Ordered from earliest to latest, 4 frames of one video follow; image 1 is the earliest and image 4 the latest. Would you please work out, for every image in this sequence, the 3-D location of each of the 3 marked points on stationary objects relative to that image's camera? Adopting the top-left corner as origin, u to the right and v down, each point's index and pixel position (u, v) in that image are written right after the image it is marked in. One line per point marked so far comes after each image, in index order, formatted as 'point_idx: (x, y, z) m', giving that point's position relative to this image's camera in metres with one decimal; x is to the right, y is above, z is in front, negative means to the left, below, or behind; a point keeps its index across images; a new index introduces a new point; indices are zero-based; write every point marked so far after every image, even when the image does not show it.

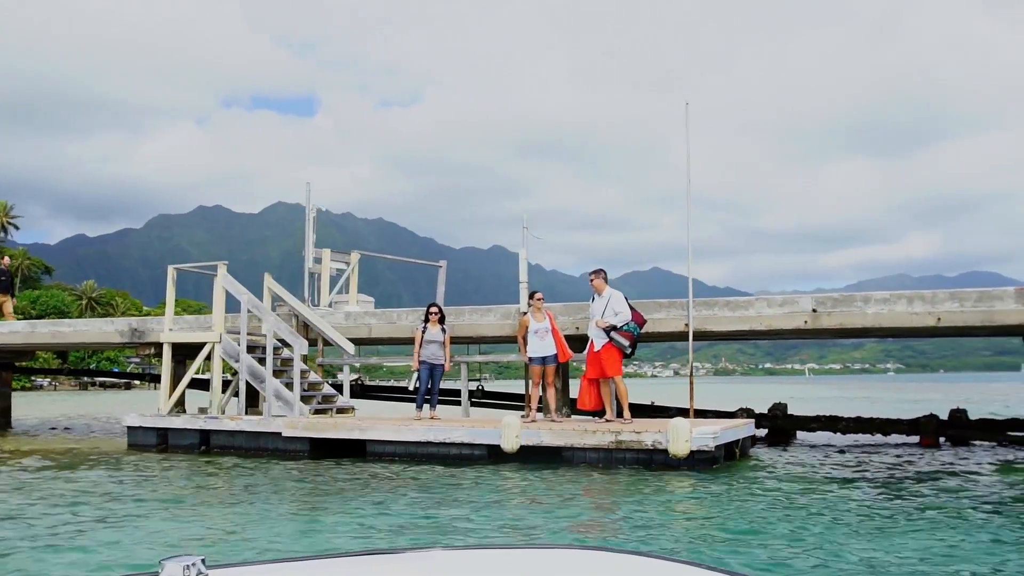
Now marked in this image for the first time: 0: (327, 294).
0: (-2.7, -0.1, +16.6) m
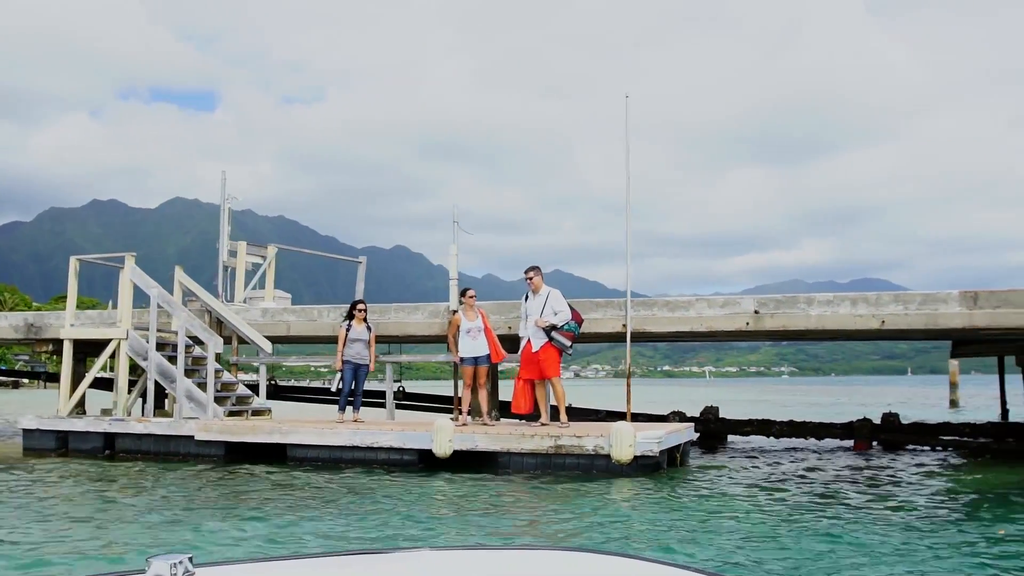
0: (-3.7, 0.0, +15.8) m
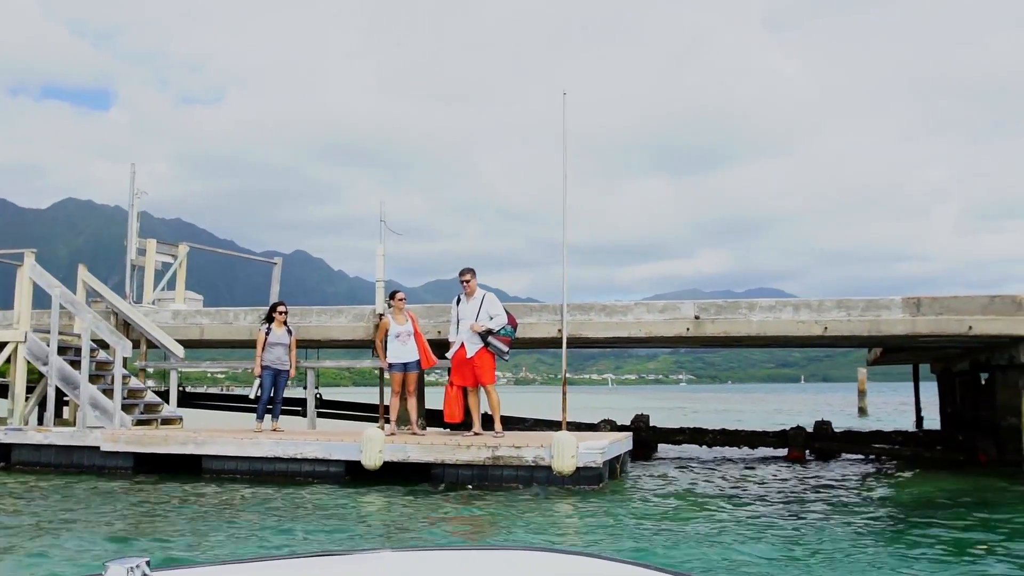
0: (-4.7, 0.0, +14.9) m
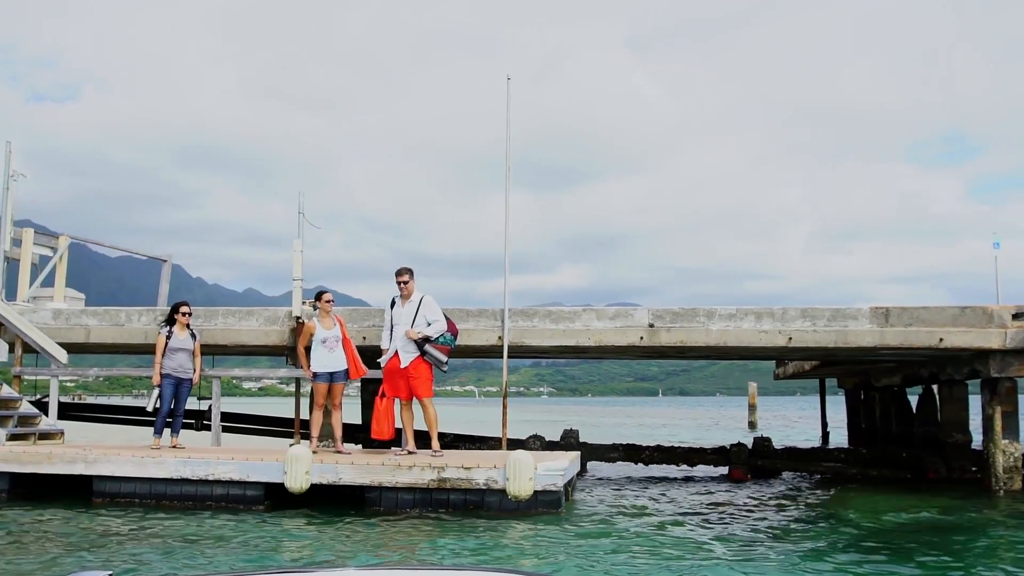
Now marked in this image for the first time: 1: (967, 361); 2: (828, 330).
0: (-5.6, 0.0, +13.1) m
1: (+4.7, -0.8, +11.7) m
2: (+3.0, -0.4, +10.7) m
